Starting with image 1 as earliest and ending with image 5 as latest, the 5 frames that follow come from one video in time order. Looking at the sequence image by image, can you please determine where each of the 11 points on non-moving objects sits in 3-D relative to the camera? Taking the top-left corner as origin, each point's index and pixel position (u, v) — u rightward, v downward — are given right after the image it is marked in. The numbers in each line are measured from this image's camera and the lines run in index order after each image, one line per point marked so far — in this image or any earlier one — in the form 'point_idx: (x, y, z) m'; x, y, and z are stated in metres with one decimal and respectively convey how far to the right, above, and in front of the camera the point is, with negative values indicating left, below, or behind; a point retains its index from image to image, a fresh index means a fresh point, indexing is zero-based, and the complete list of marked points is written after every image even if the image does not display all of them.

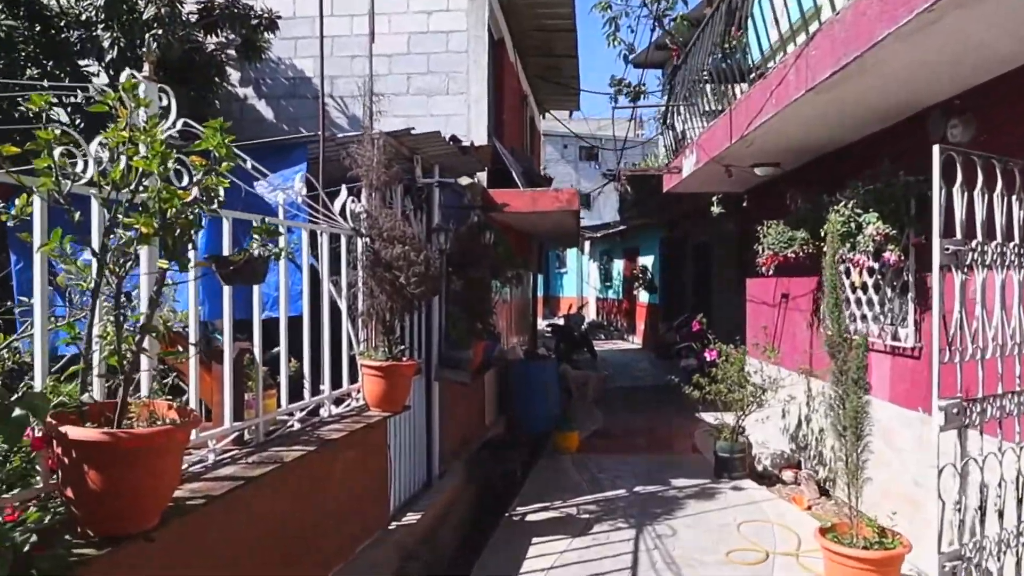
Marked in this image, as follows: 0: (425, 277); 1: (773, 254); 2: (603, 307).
0: (-0.5, +0.1, +4.2) m
1: (+1.9, +0.3, +5.5) m
2: (+2.4, -0.5, +19.3) m
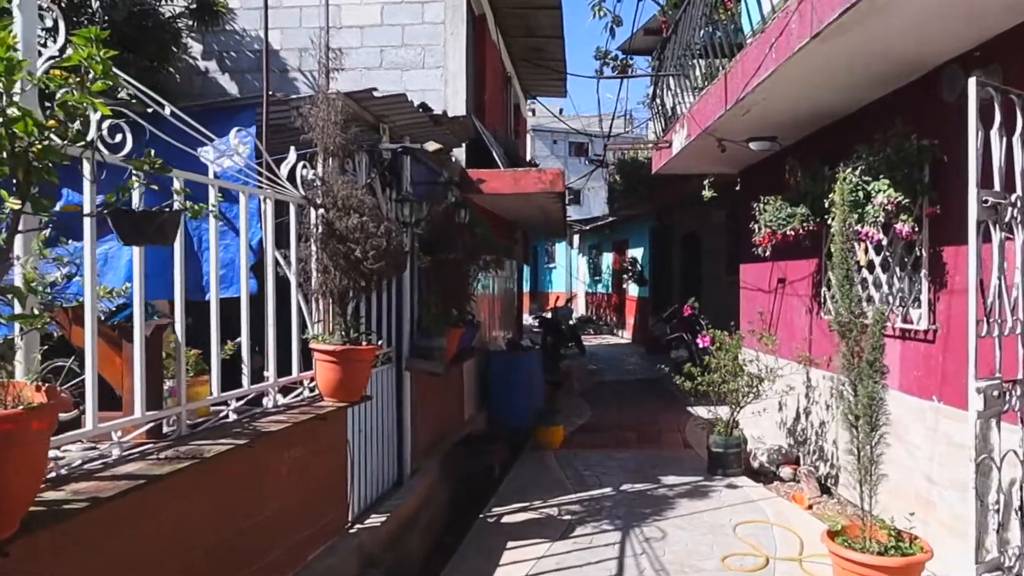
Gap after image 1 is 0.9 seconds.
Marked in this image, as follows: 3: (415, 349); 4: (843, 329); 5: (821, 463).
0: (-0.7, +0.2, +3.8) m
1: (+1.8, +0.4, +5.1) m
2: (+2.0, -0.3, +18.9) m
3: (-0.7, -0.4, +5.3) m
4: (+1.5, -0.2, +3.4) m
5: (+2.2, -1.2, +5.3) m
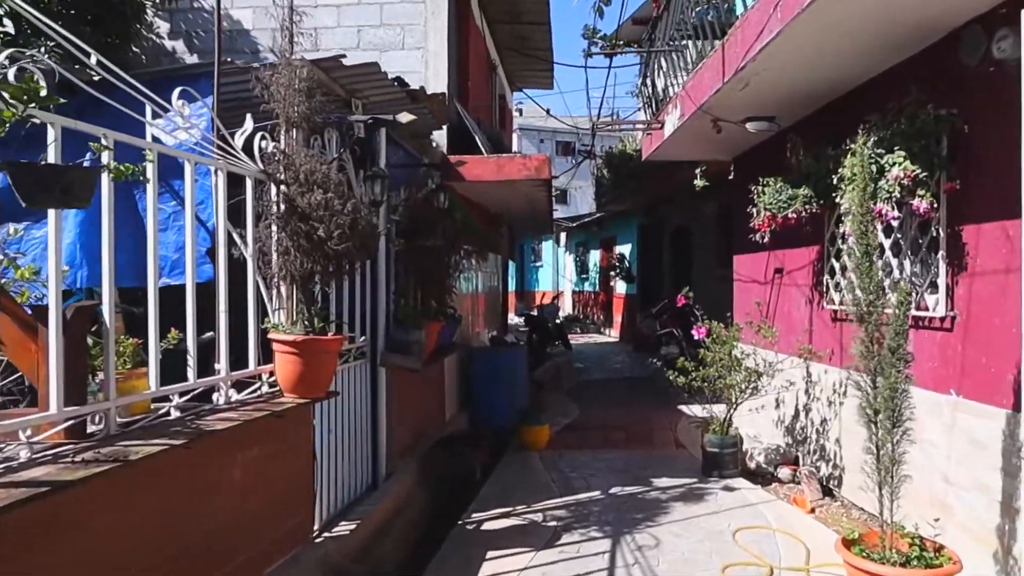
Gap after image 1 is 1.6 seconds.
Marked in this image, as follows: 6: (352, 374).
0: (-0.7, +0.3, +3.4) m
1: (+1.7, +0.5, +4.7) m
2: (+1.7, -0.3, +18.6) m
3: (-0.8, -0.4, +4.9) m
4: (+1.4, -0.1, +3.0) m
5: (+2.1, -1.2, +5.0) m
6: (-1.0, -0.5, +4.5) m
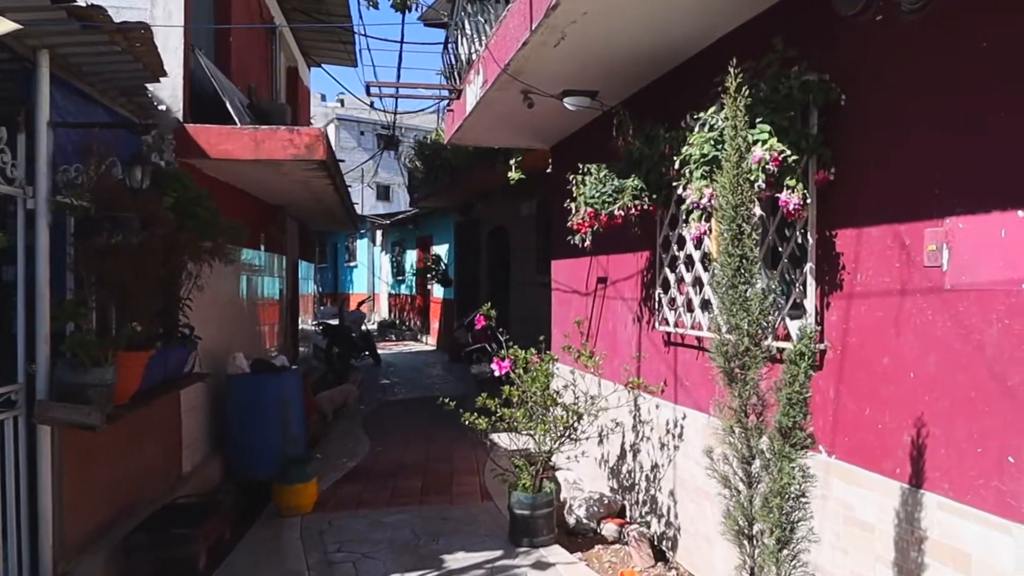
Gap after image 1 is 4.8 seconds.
0: (-1.6, +0.2, +1.9) m
1: (+0.4, +0.4, +3.7) m
2: (-2.7, -0.4, +17.2) m
3: (-2.0, -0.4, +3.3) m
4: (+0.6, -0.2, +2.0) m
5: (+0.8, -1.3, +4.0) m
6: (-2.1, -0.6, +2.9) m
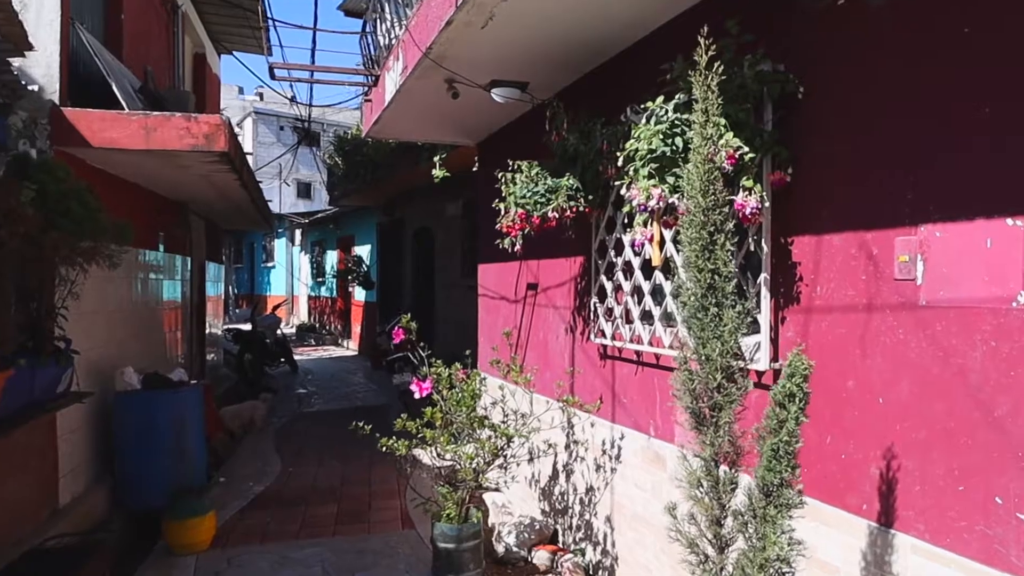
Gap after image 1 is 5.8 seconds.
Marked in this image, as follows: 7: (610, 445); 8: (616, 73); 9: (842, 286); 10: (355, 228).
0: (-1.8, +0.1, +1.4) m
1: (+0.1, +0.3, +3.4) m
2: (-4.4, -0.4, +16.5) m
3: (-2.3, -0.5, +2.7) m
4: (+0.4, -0.3, +1.7) m
5: (+0.4, -1.3, +3.7) m
6: (-2.4, -0.7, +2.3) m
7: (+0.5, -0.7, +3.5) m
8: (+0.5, +1.0, +3.4) m
9: (+1.0, 0.0, +2.2) m
10: (-2.8, +1.1, +13.4) m
